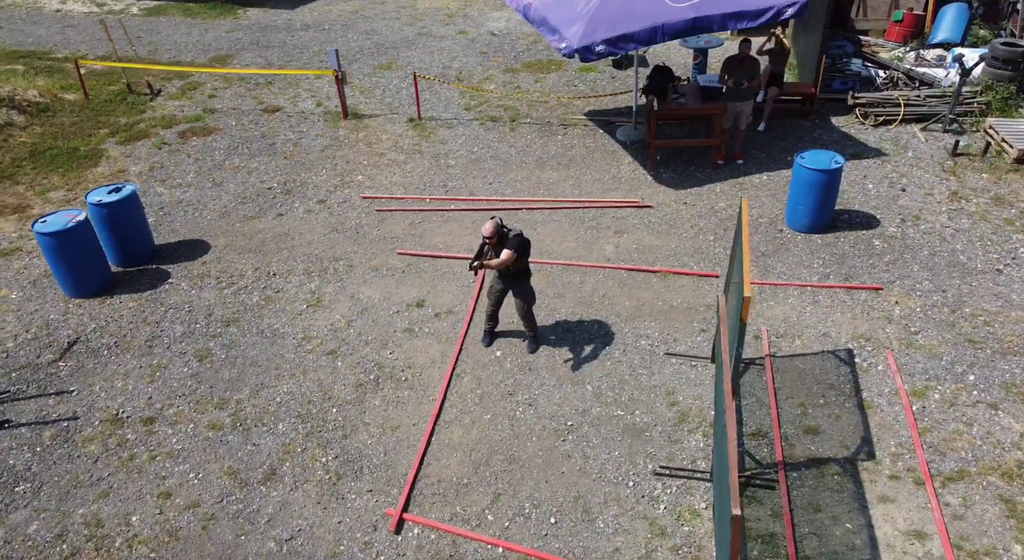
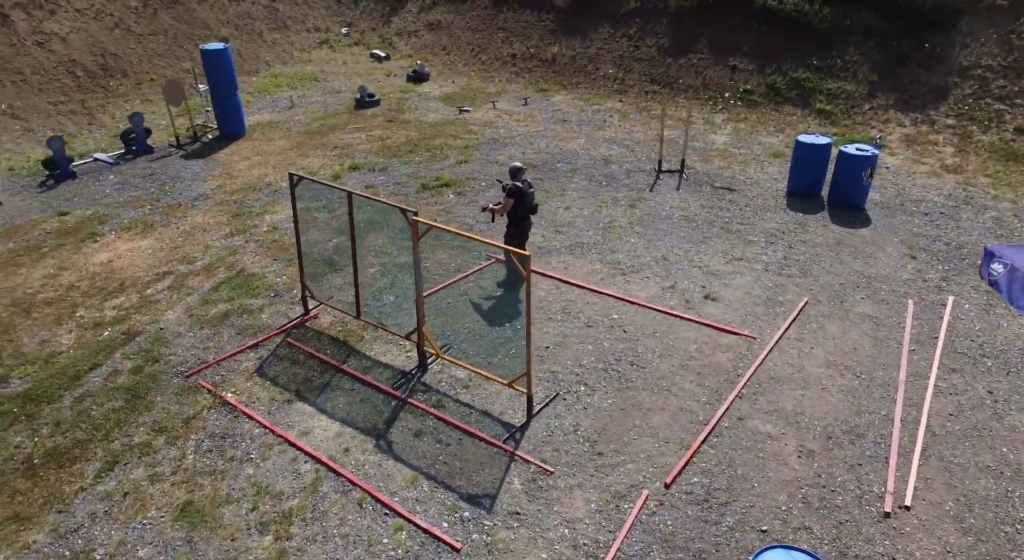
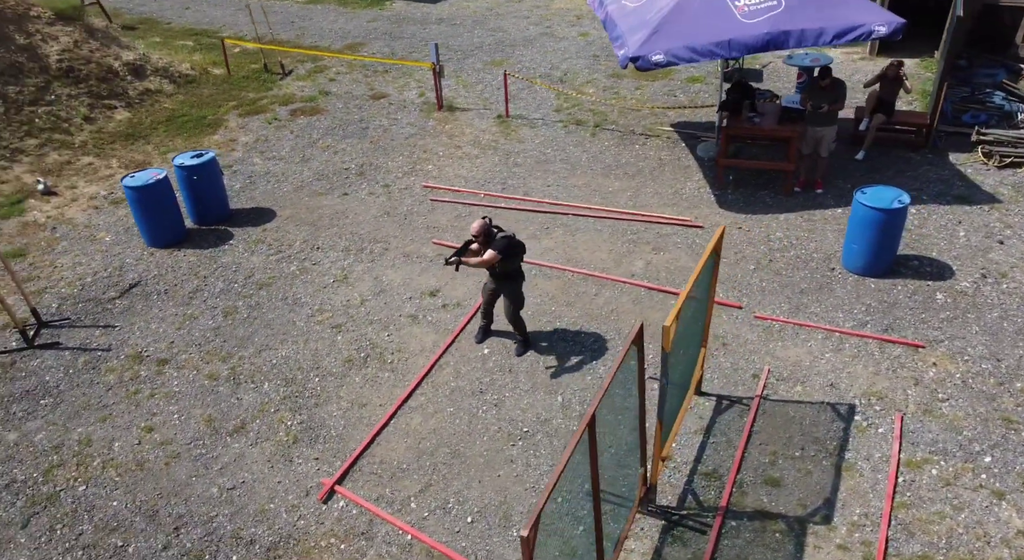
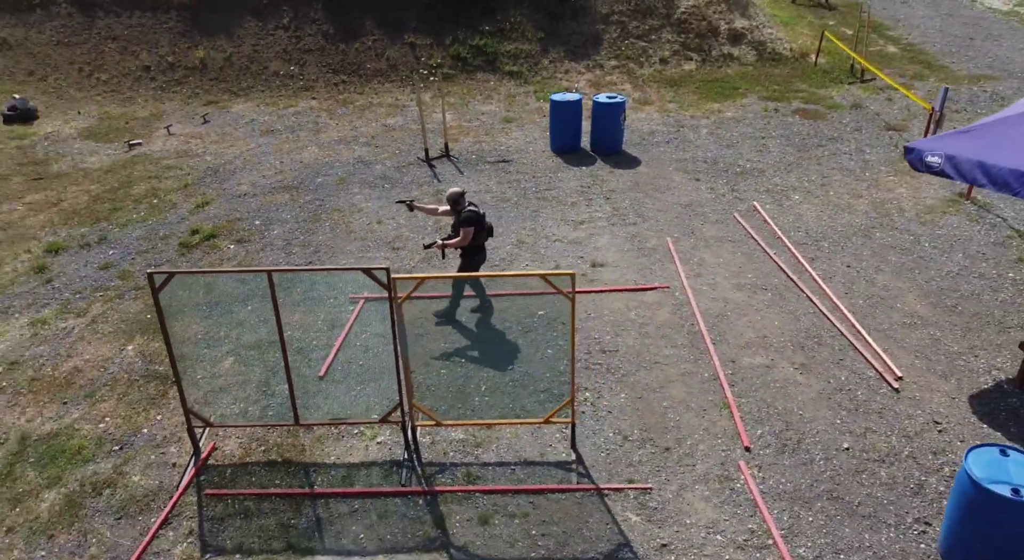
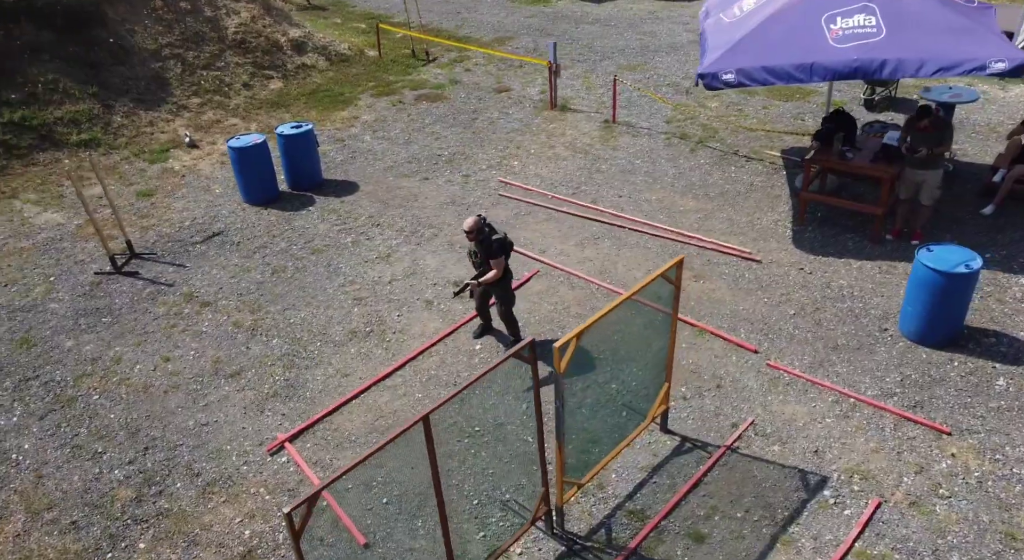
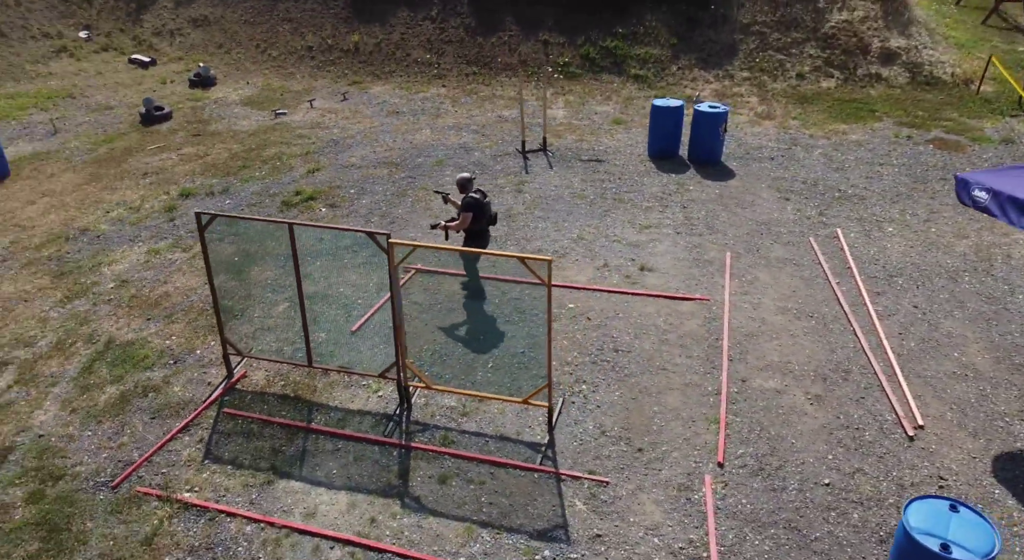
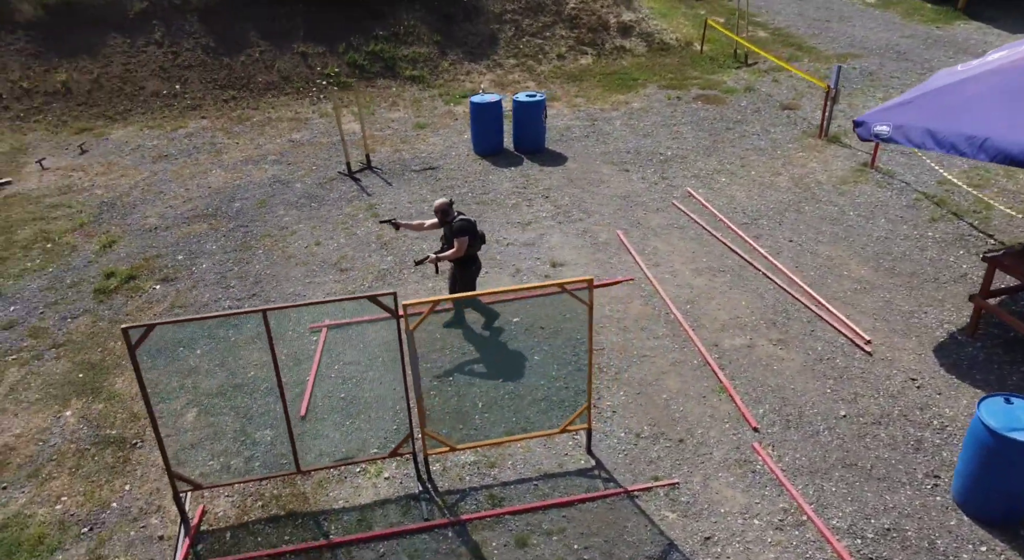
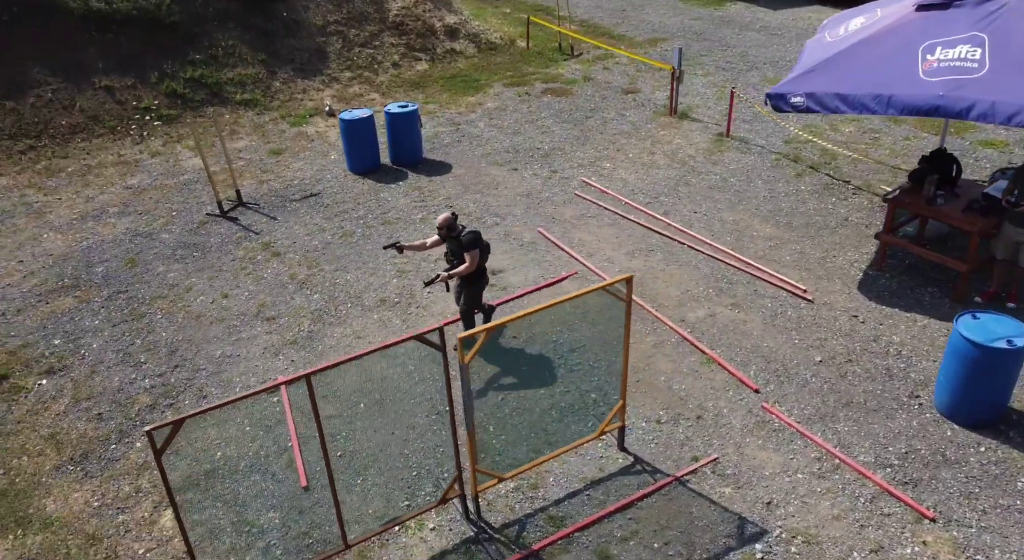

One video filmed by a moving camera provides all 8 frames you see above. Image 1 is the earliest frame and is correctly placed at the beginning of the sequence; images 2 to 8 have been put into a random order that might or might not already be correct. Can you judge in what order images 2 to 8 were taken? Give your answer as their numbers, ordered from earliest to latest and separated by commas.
3, 5, 8, 7, 4, 6, 2
